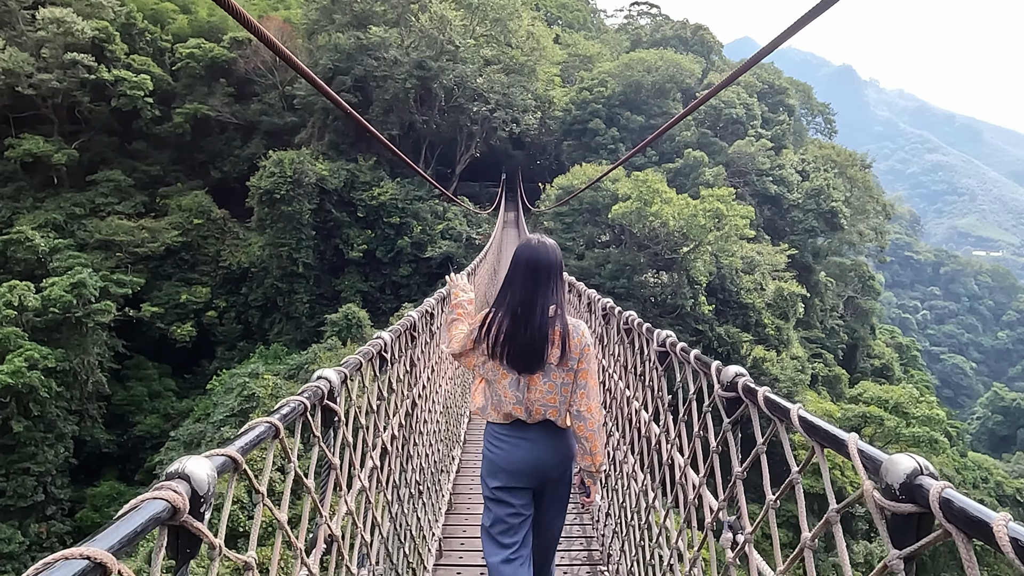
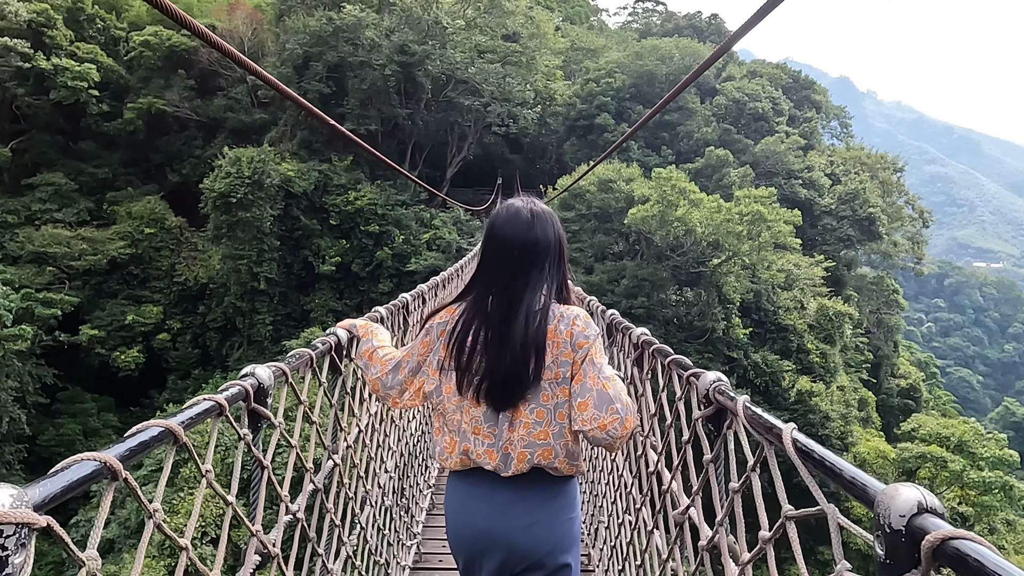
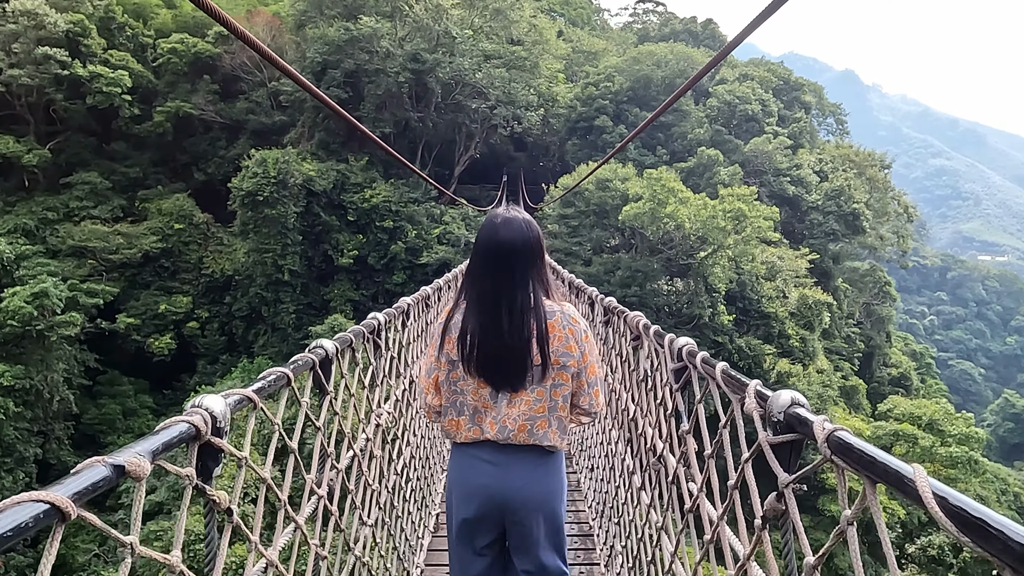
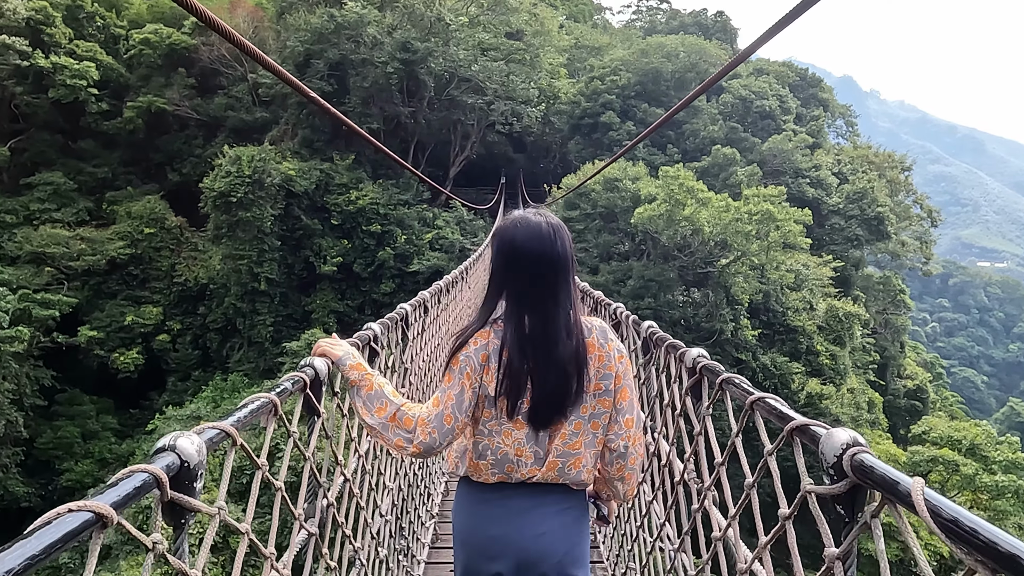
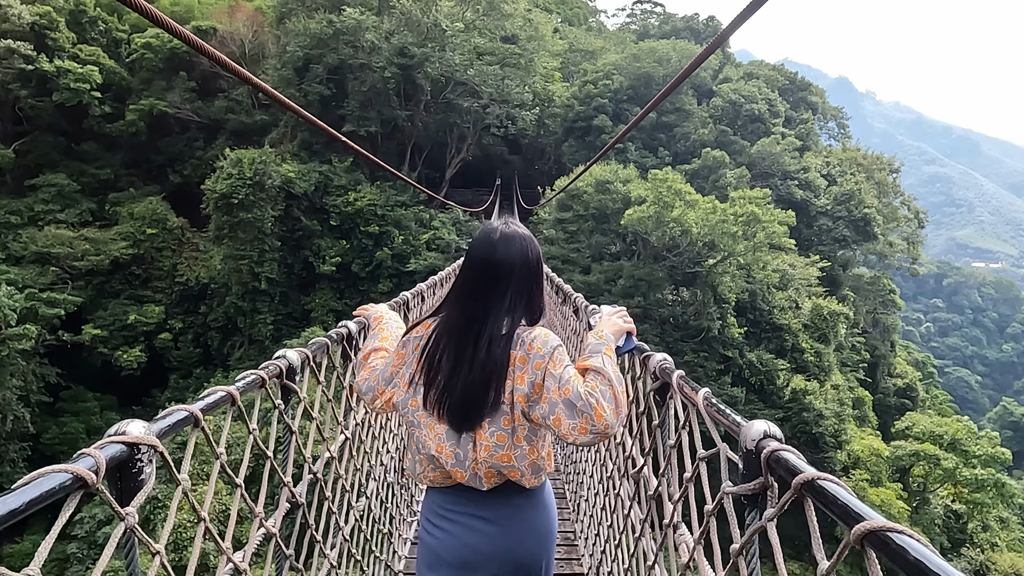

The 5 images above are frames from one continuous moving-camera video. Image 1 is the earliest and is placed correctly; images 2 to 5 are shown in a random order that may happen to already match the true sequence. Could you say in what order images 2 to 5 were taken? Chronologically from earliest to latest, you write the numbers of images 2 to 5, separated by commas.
3, 5, 2, 4
